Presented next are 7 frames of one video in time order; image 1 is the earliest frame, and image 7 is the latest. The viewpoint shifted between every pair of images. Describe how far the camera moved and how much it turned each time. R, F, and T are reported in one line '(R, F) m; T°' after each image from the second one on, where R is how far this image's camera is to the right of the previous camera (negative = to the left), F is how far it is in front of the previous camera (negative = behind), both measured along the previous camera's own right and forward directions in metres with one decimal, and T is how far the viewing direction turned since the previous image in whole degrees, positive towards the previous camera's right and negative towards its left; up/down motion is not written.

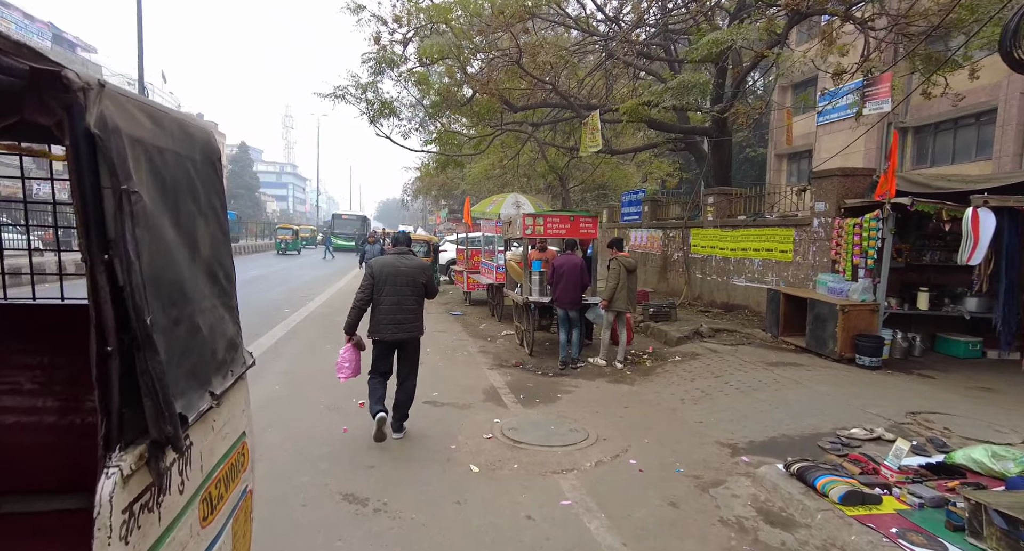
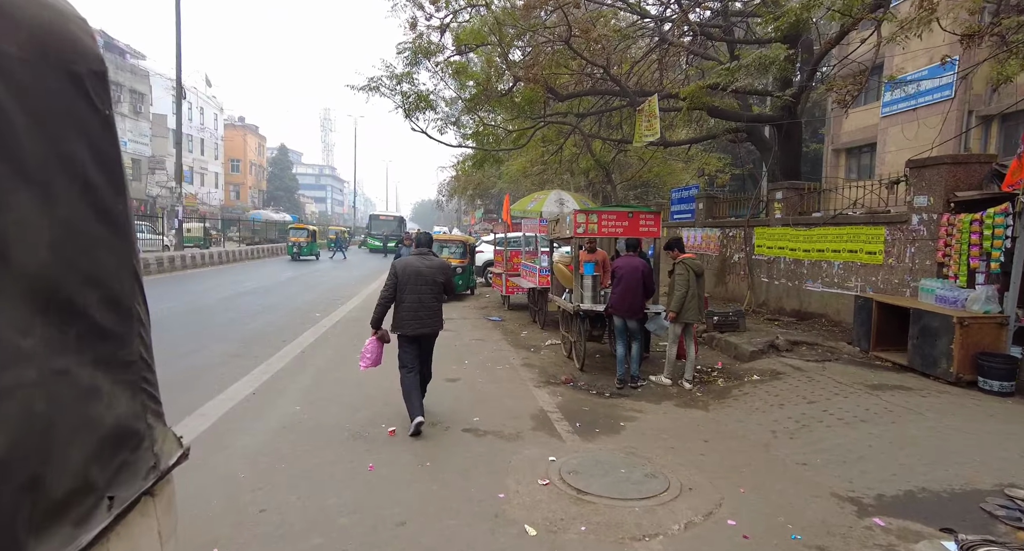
(-0.2, +0.8) m; -3°
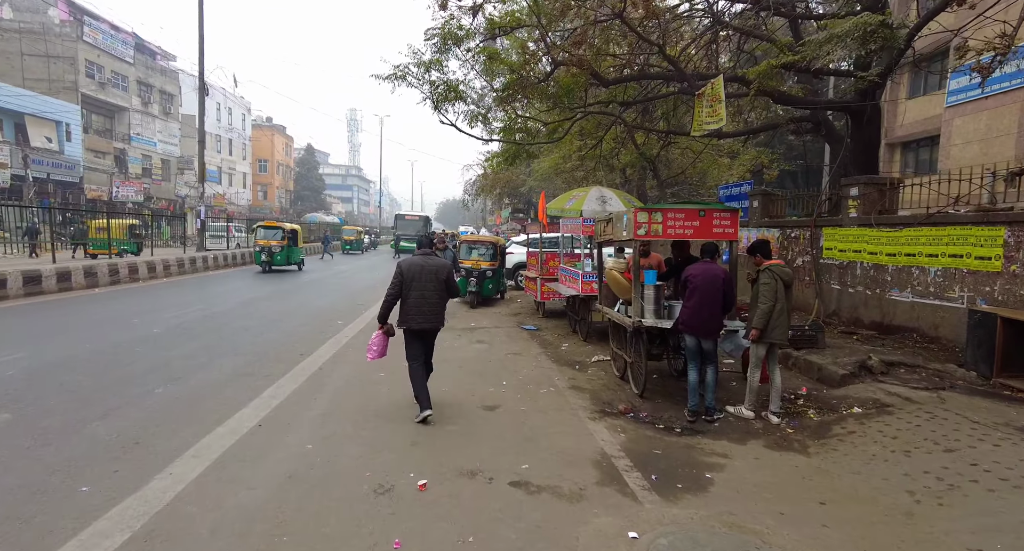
(-0.2, +0.9) m; -2°
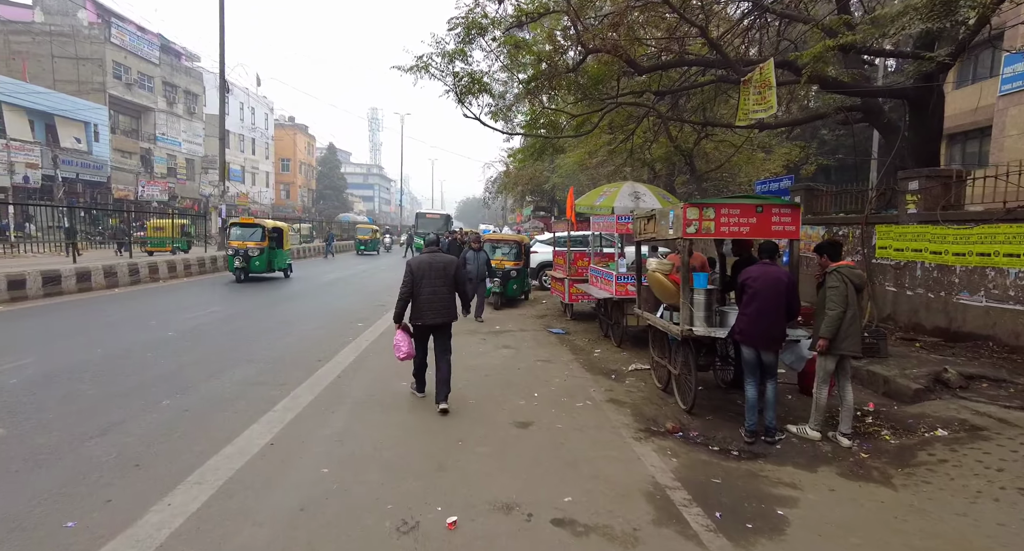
(-0.1, +0.5) m; -2°
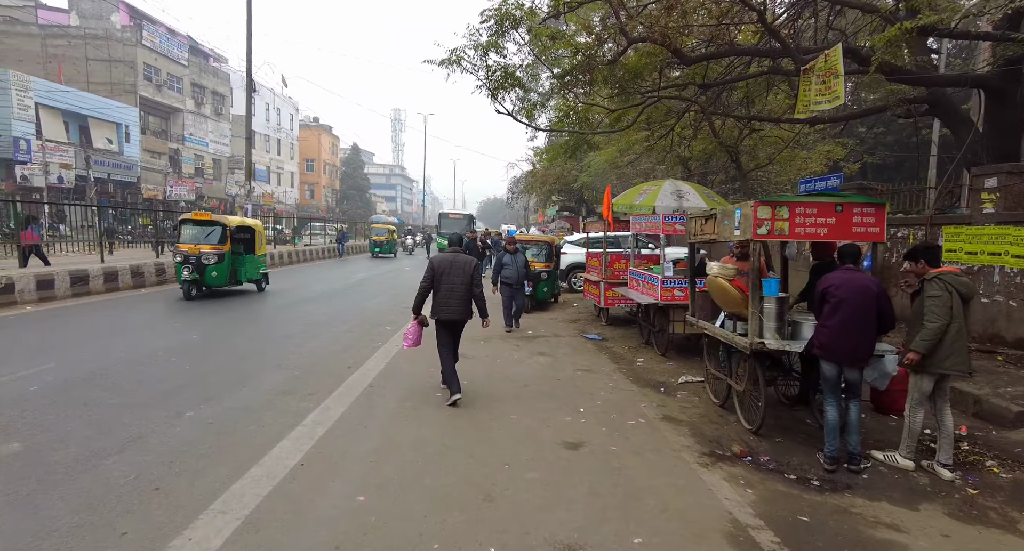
(-0.2, +0.4) m; -2°
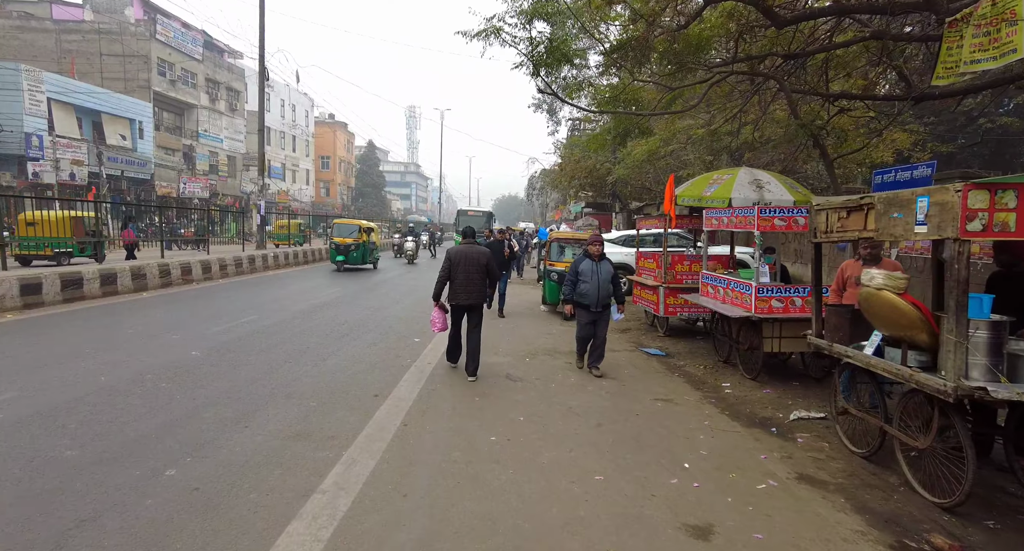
(-0.5, +1.2) m; -1°
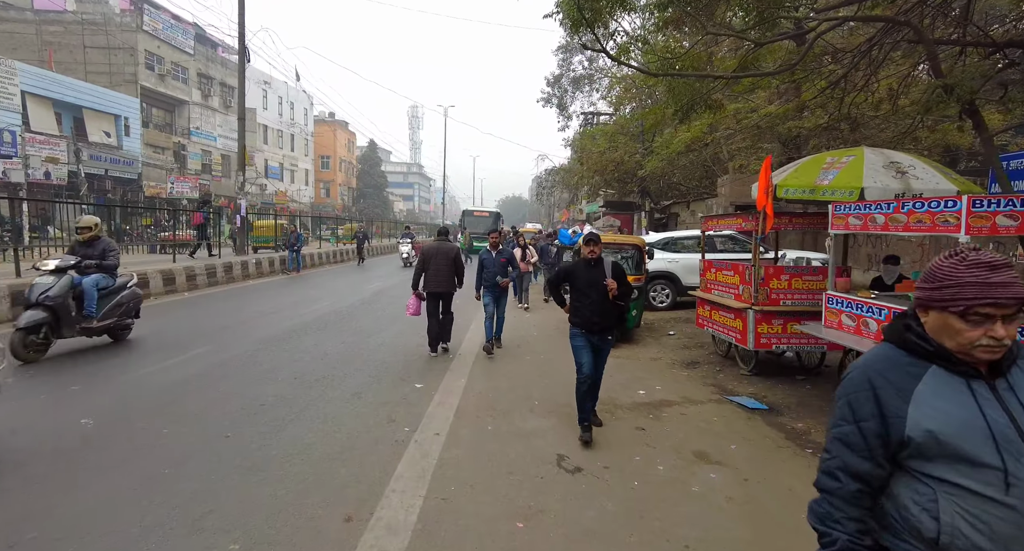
(-0.4, +2.2) m; 0°
